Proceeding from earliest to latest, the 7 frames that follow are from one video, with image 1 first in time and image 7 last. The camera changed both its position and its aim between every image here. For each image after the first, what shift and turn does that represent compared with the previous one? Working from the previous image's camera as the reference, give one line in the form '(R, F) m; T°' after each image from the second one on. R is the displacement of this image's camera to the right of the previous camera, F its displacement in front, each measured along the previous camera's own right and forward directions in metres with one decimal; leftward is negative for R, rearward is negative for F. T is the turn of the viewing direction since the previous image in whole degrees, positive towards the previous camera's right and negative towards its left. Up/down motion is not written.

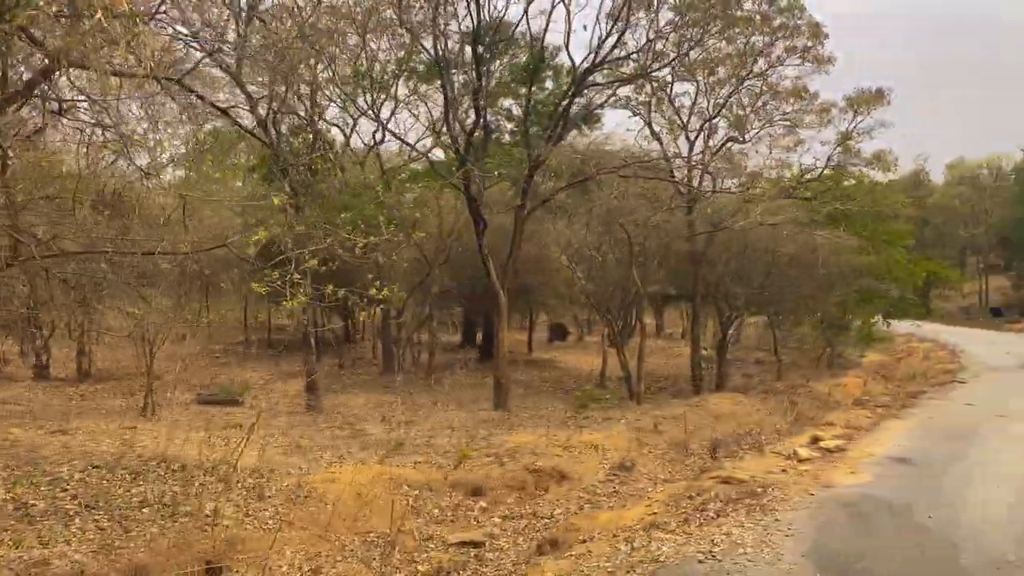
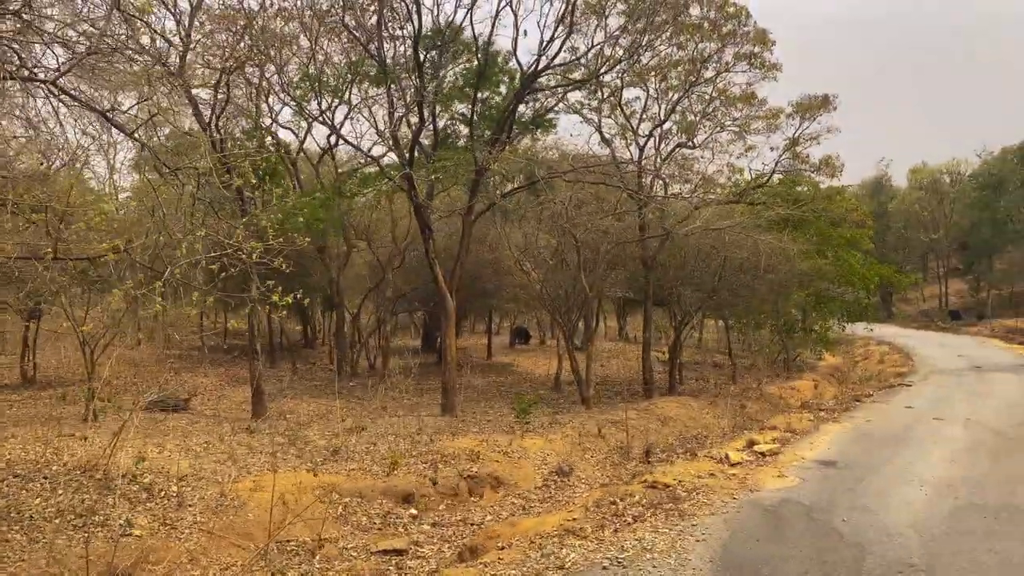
(+0.5, 0.0) m; +2°
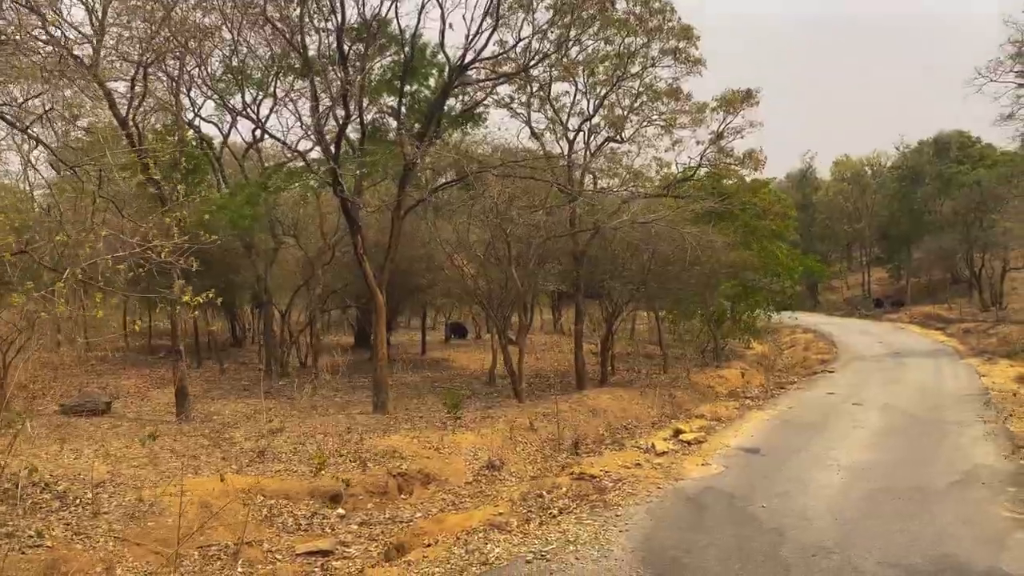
(+0.1, 0.0) m; +4°
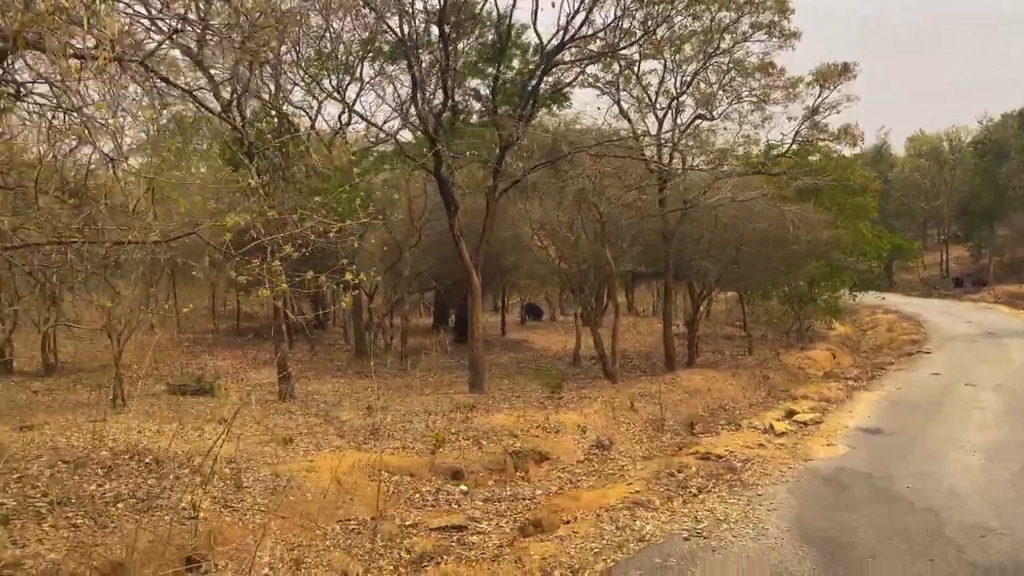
(-0.7, 0.0) m; -4°
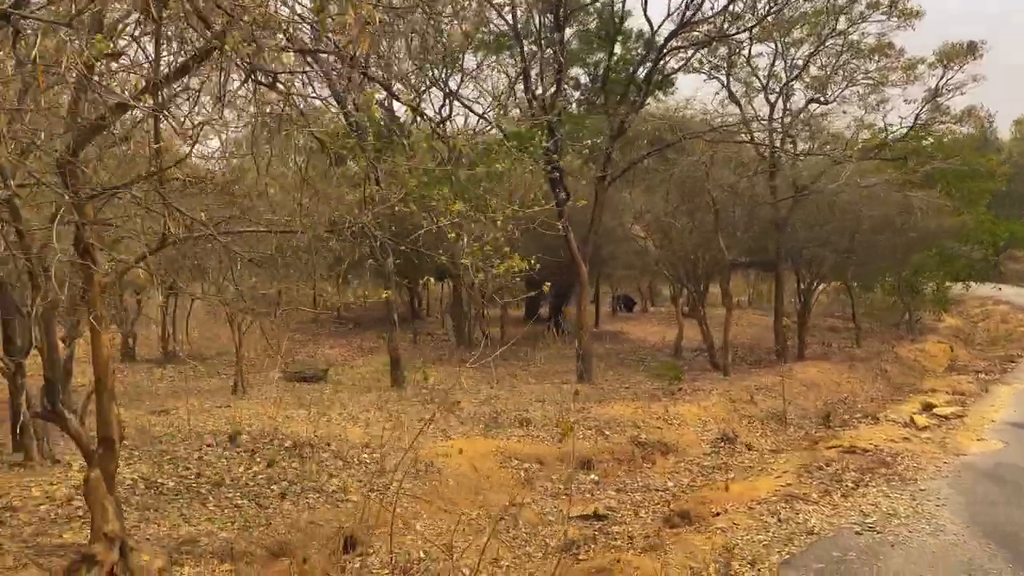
(-0.6, 0.0) m; -5°
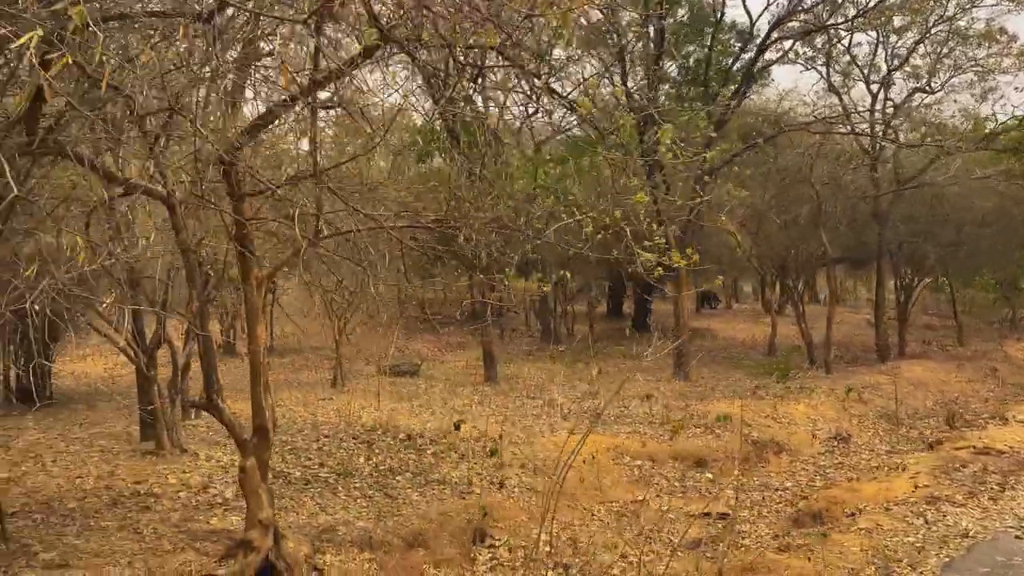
(-0.5, 0.0) m; -5°
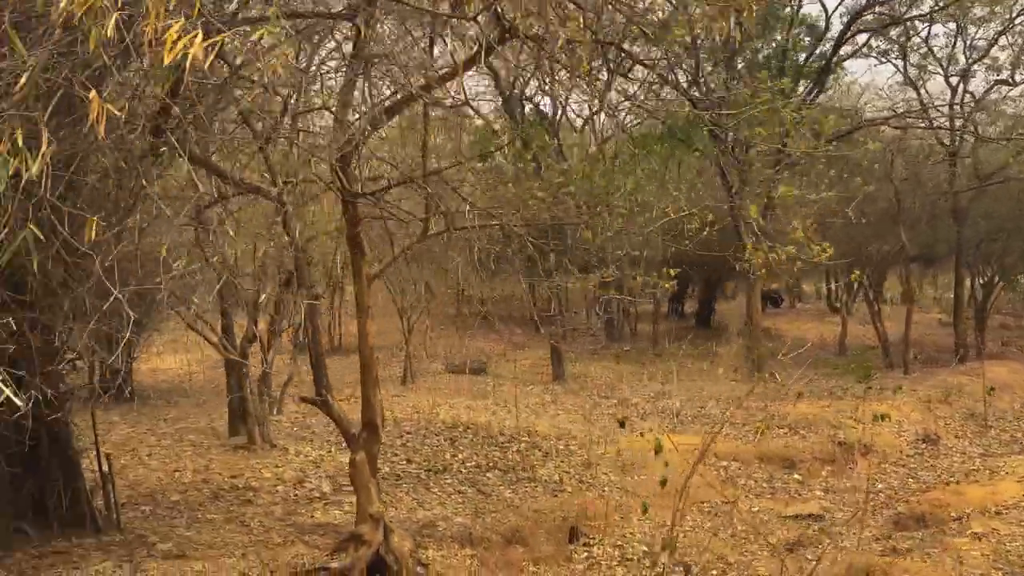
(-0.4, 0.0) m; -3°
